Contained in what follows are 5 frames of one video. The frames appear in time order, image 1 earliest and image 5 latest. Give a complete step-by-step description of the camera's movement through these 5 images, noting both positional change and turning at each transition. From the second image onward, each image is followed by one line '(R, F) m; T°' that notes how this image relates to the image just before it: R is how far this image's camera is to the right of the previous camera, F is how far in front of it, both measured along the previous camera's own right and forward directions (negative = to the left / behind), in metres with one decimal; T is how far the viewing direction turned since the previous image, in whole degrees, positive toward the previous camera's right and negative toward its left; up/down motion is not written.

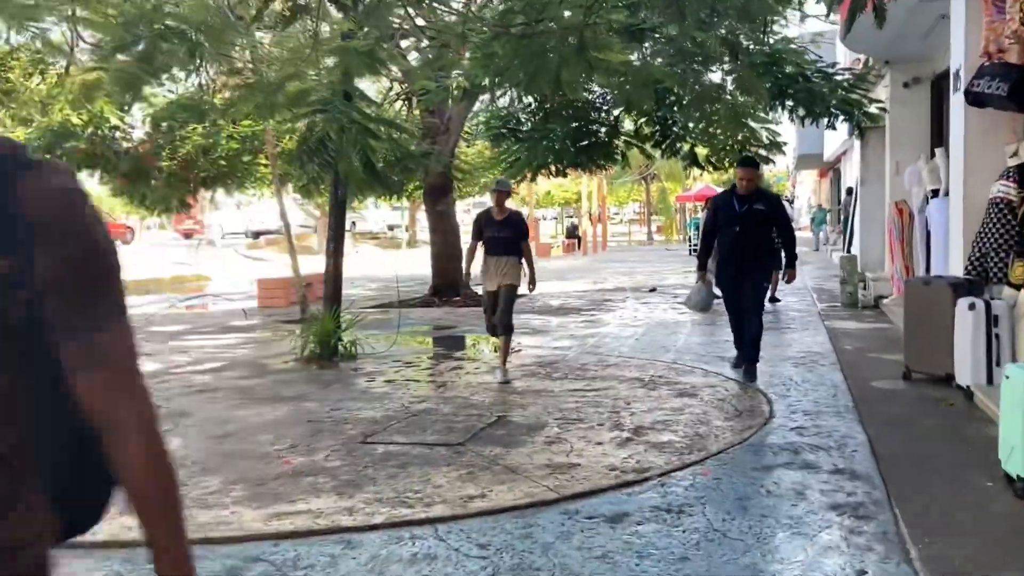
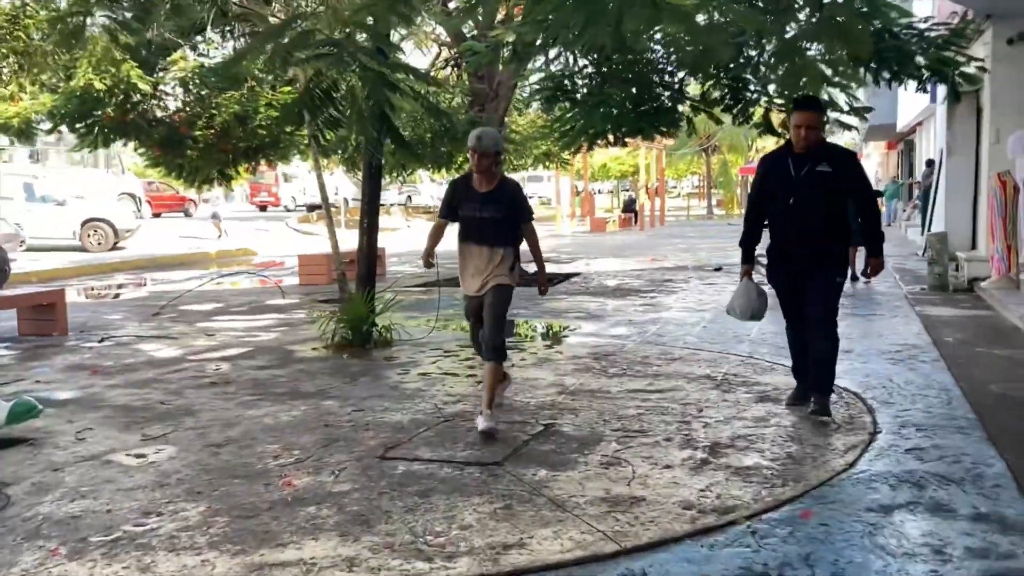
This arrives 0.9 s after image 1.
(0.0, +1.1) m; -3°
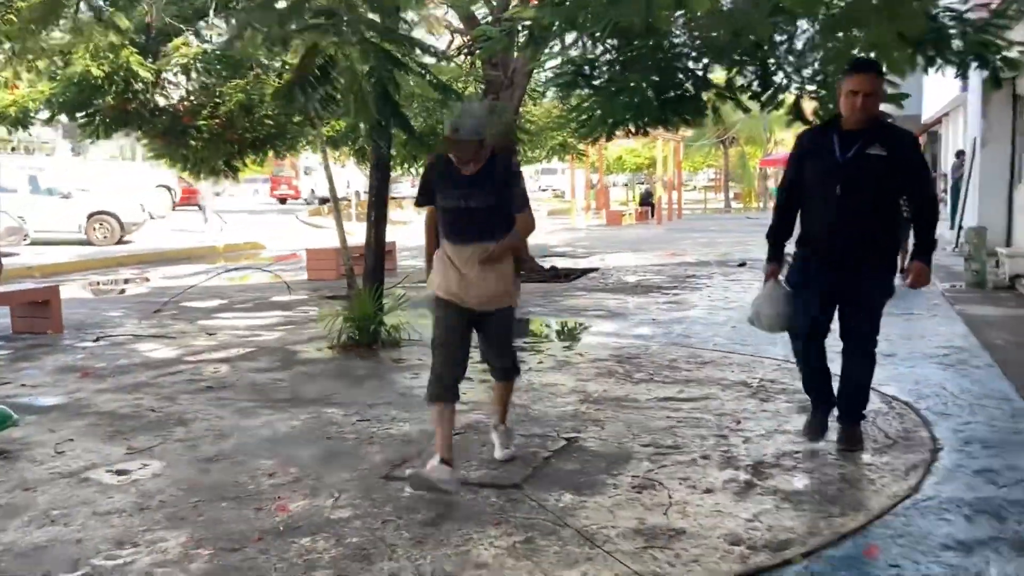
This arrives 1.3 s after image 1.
(0.0, +0.5) m; -1°
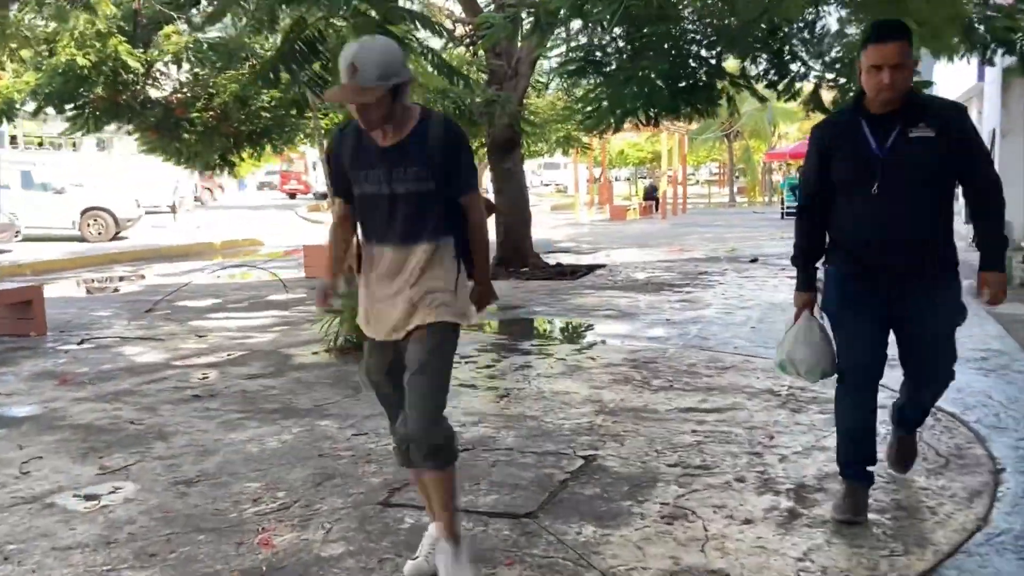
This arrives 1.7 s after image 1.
(0.0, +0.5) m; 0°
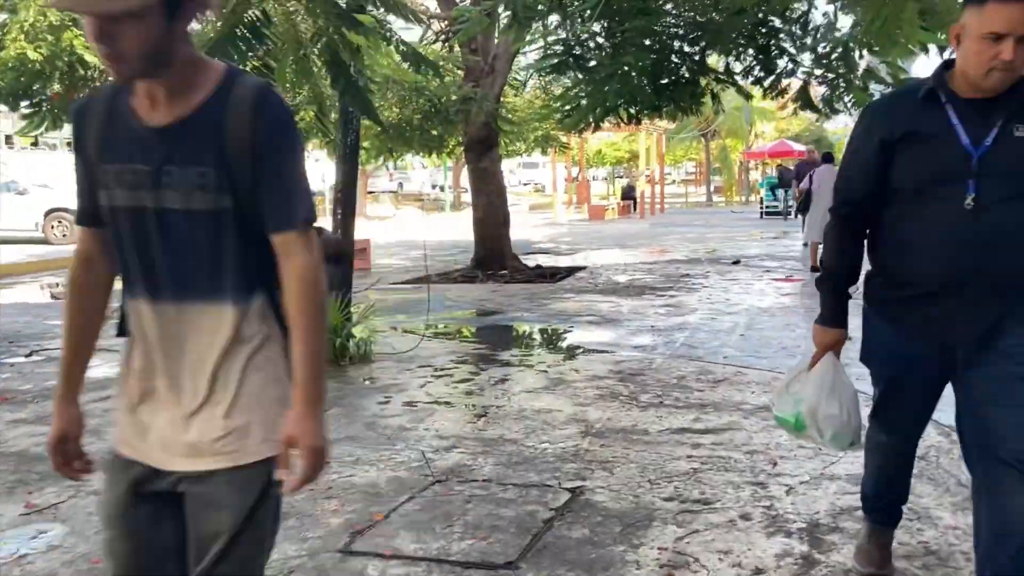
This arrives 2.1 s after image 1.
(0.0, +0.5) m; +1°
